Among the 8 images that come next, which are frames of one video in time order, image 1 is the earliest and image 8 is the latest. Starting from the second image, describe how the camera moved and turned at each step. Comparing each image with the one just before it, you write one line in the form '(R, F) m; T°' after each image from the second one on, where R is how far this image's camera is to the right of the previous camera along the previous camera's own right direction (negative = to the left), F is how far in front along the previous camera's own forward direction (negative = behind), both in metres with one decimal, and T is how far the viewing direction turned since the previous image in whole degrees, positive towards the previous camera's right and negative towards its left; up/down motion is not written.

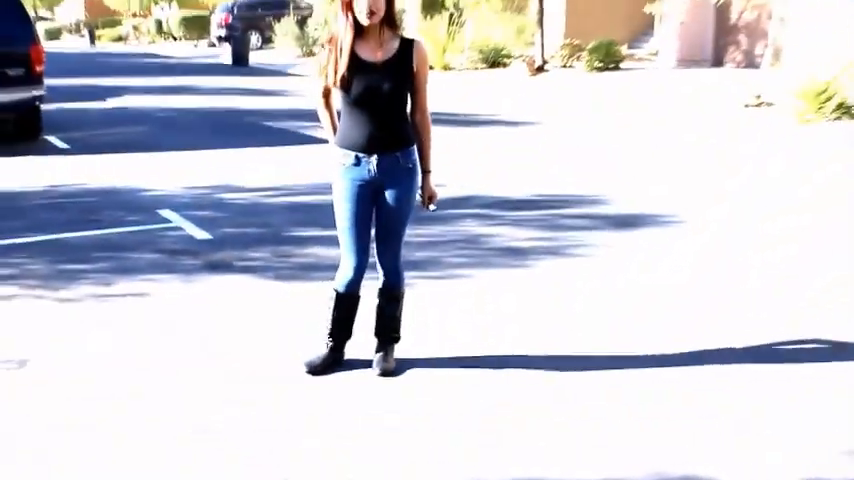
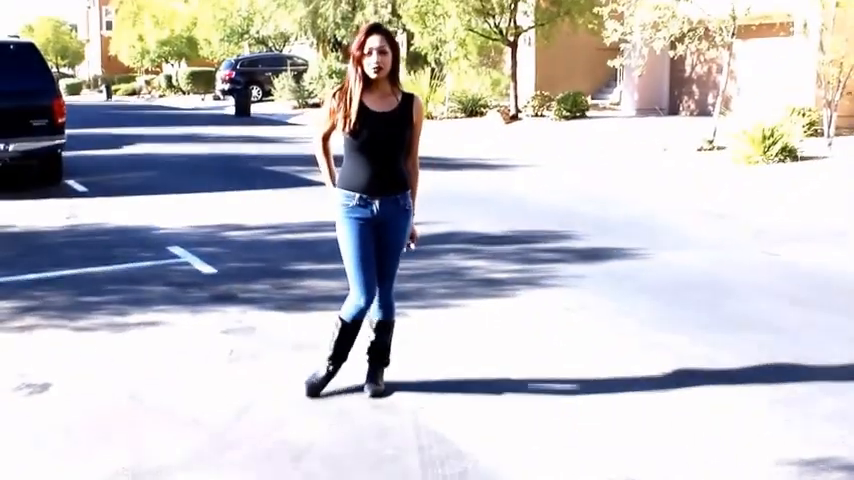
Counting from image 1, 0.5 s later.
(+0.6, -1.2) m; -2°
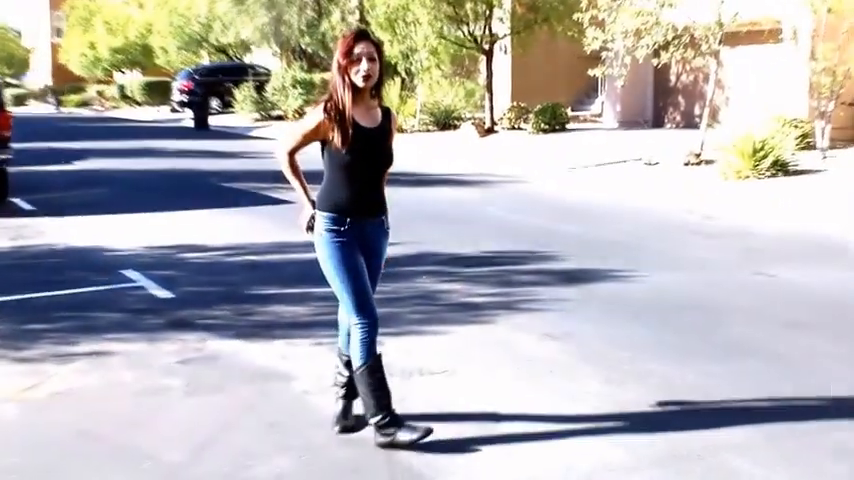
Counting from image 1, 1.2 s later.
(-0.1, +0.7) m; +2°
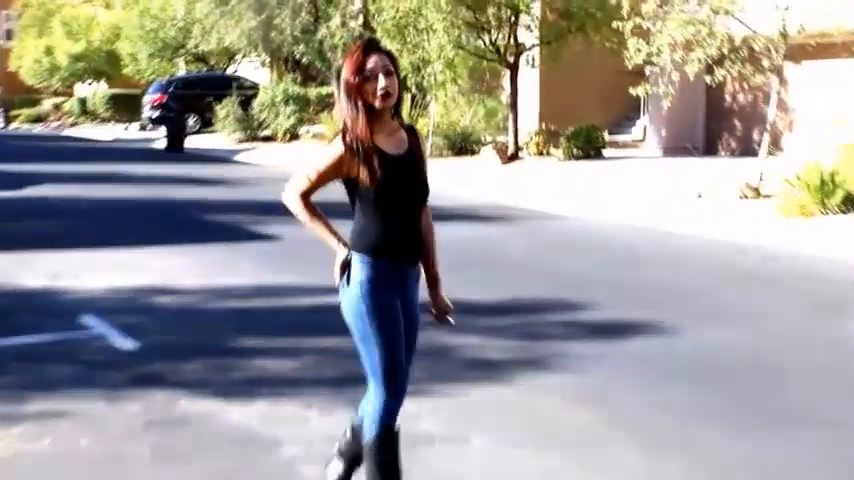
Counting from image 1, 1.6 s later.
(0.0, +1.5) m; 0°
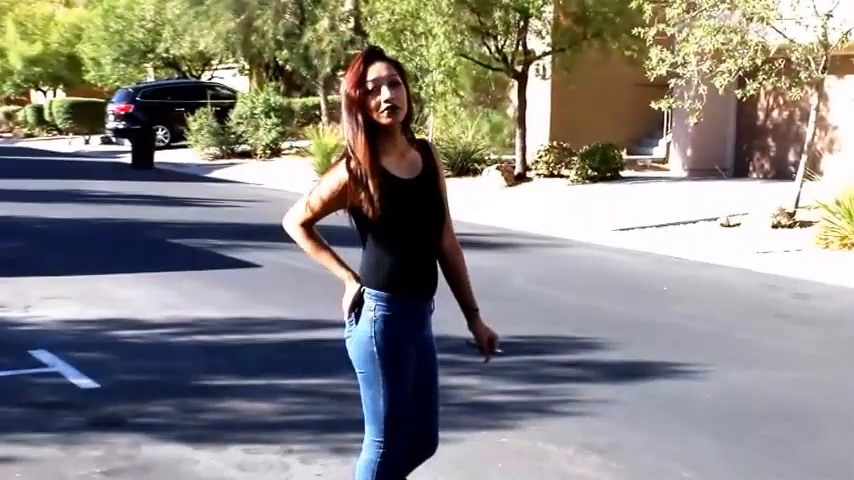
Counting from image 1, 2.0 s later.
(+0.1, +0.9) m; -1°
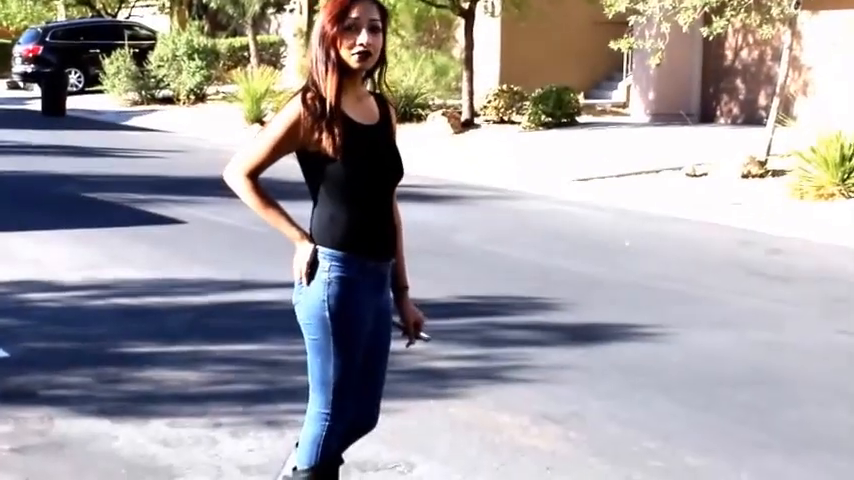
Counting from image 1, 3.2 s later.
(+0.2, +0.7) m; +1°
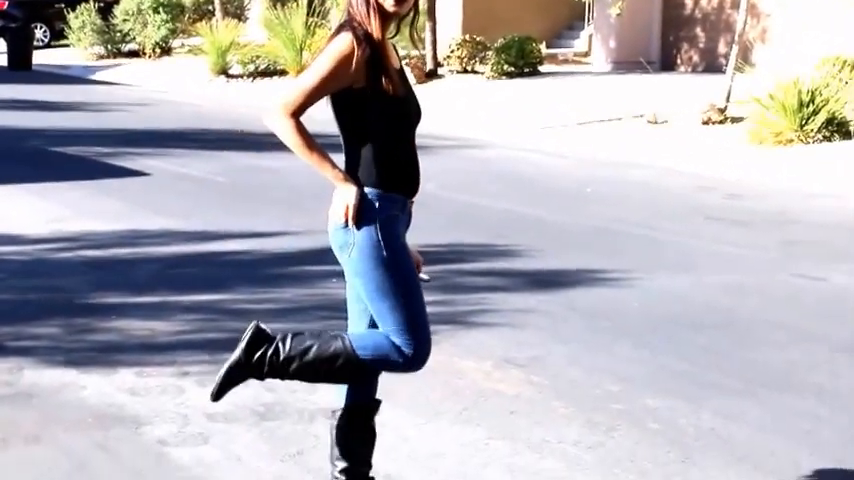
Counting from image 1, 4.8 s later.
(+0.1, -0.1) m; +1°
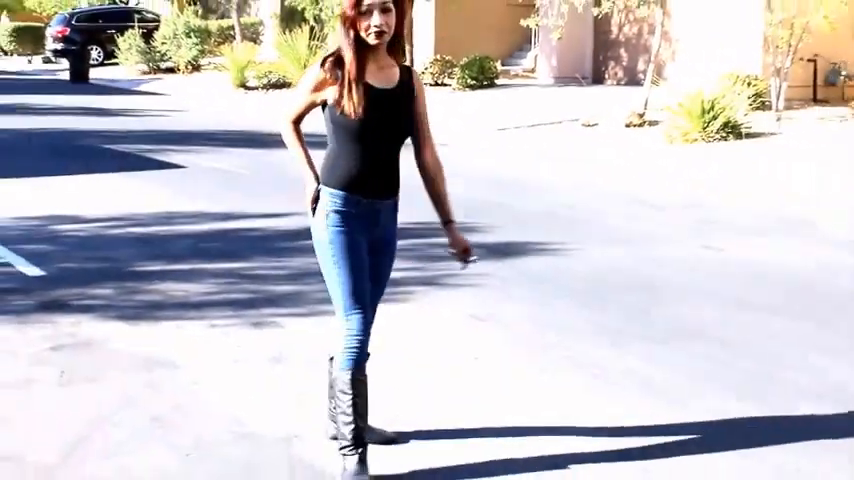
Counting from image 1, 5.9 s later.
(-0.2, -1.9) m; +2°
